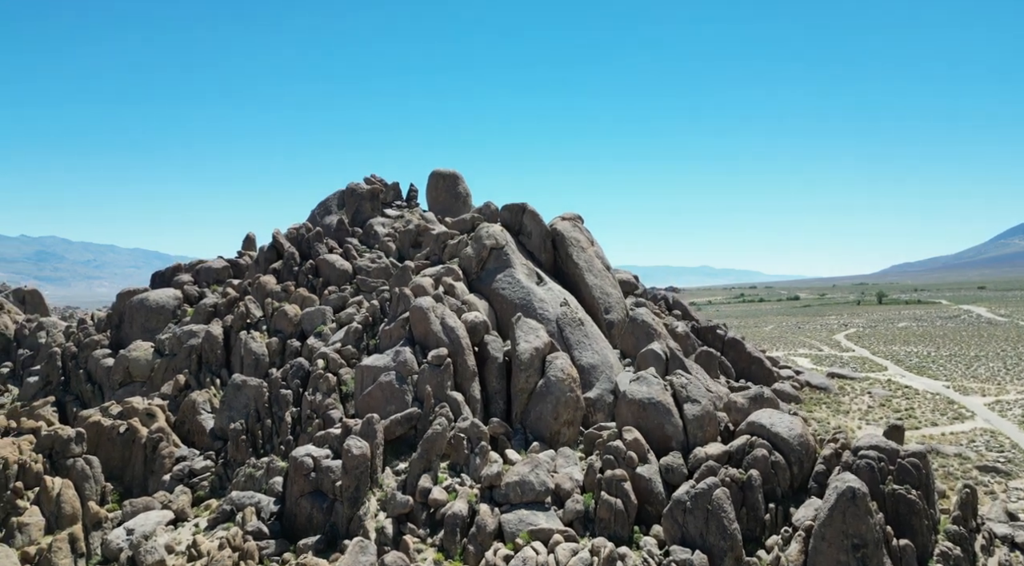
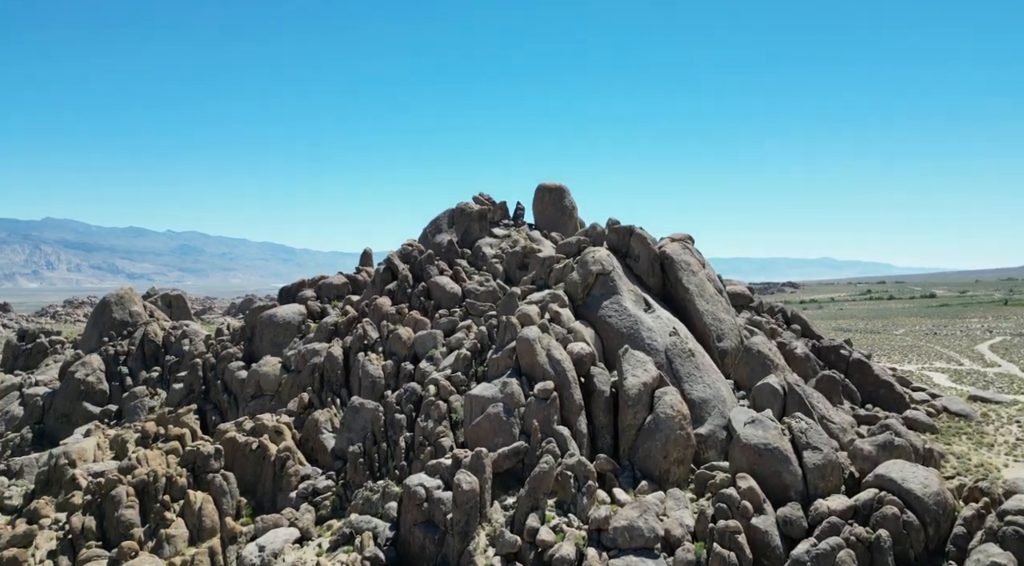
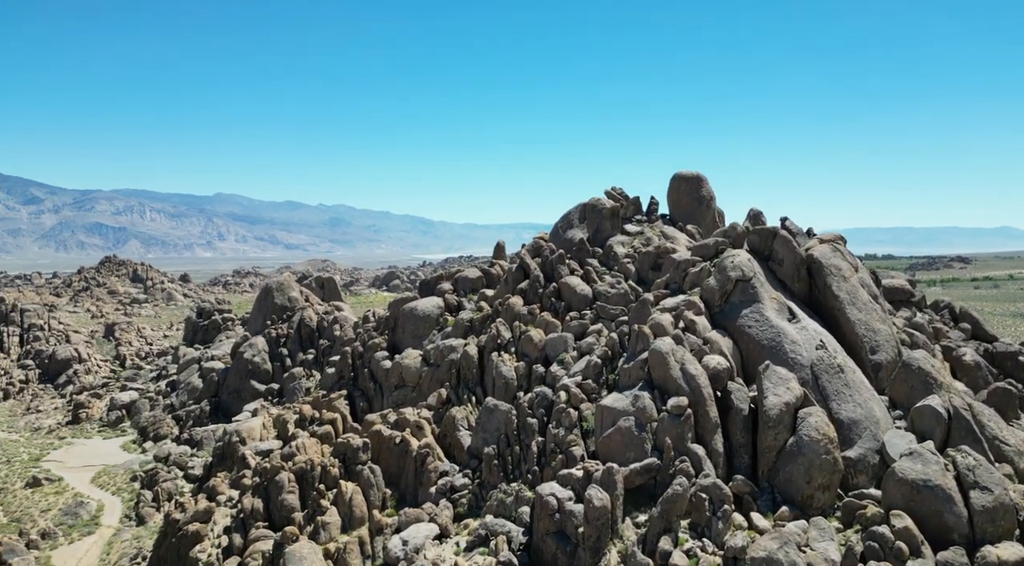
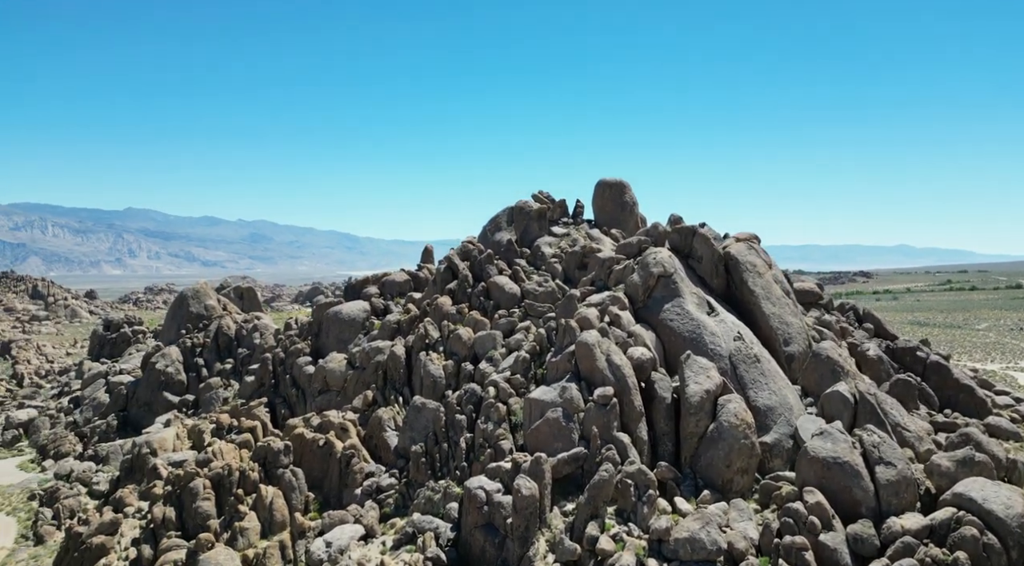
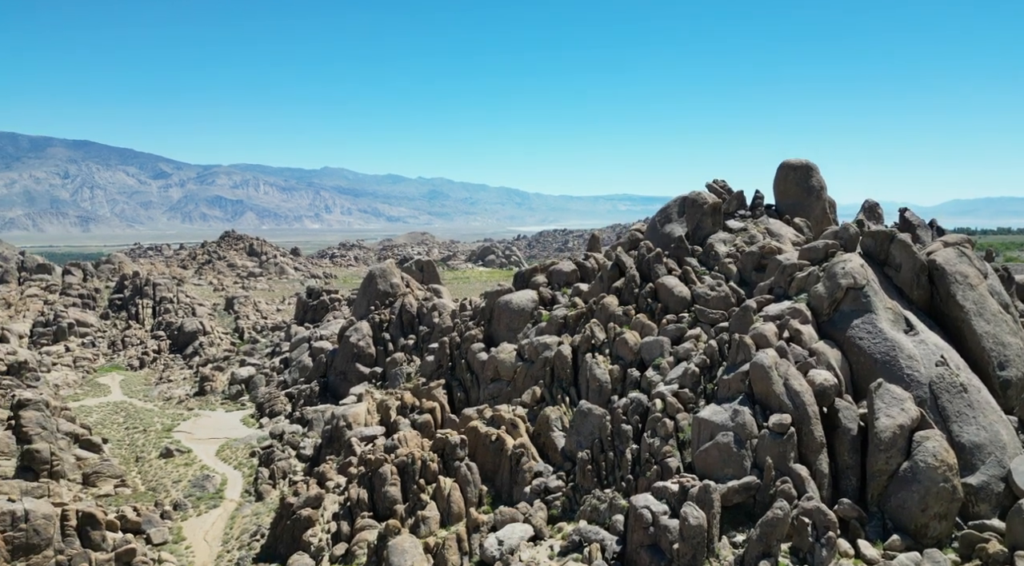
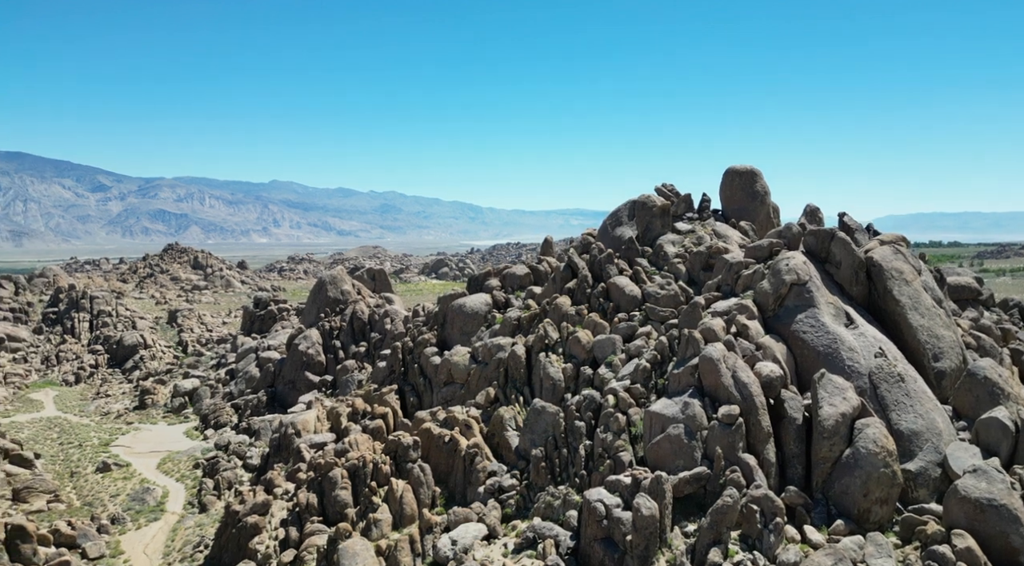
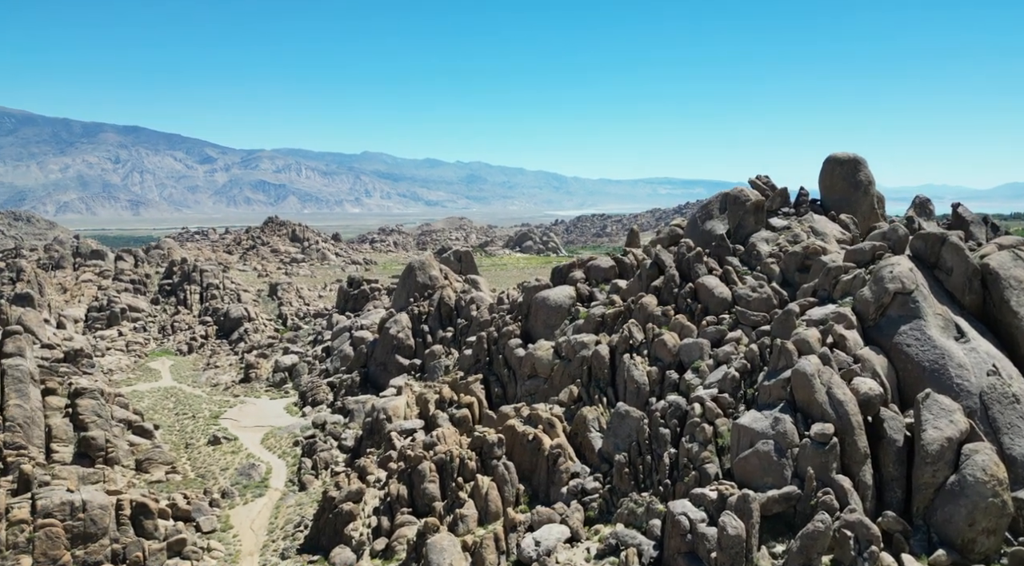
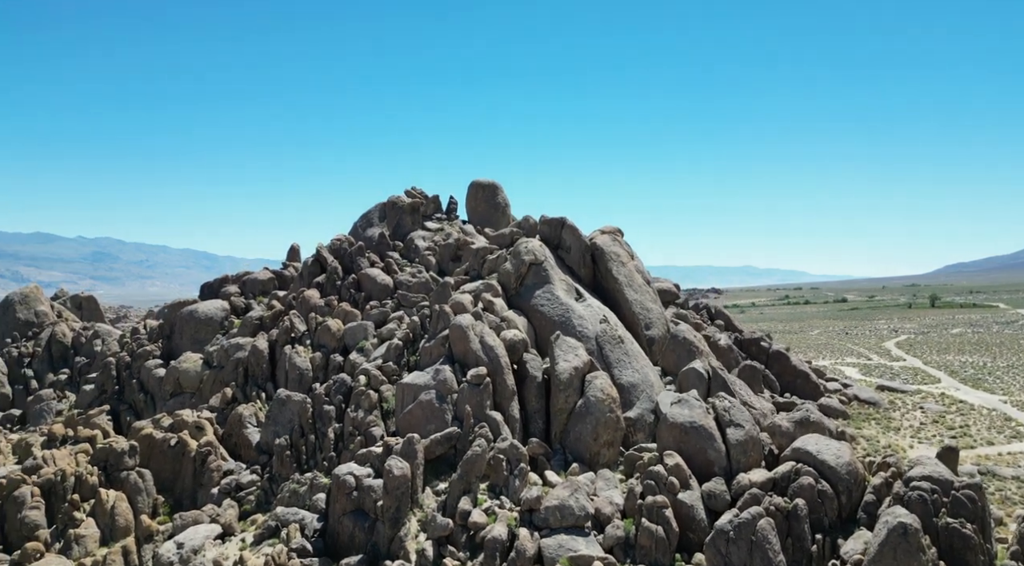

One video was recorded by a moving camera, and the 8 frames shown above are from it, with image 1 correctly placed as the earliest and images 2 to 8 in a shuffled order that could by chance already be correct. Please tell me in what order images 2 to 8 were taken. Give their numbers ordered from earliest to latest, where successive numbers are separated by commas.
8, 2, 4, 3, 6, 5, 7
